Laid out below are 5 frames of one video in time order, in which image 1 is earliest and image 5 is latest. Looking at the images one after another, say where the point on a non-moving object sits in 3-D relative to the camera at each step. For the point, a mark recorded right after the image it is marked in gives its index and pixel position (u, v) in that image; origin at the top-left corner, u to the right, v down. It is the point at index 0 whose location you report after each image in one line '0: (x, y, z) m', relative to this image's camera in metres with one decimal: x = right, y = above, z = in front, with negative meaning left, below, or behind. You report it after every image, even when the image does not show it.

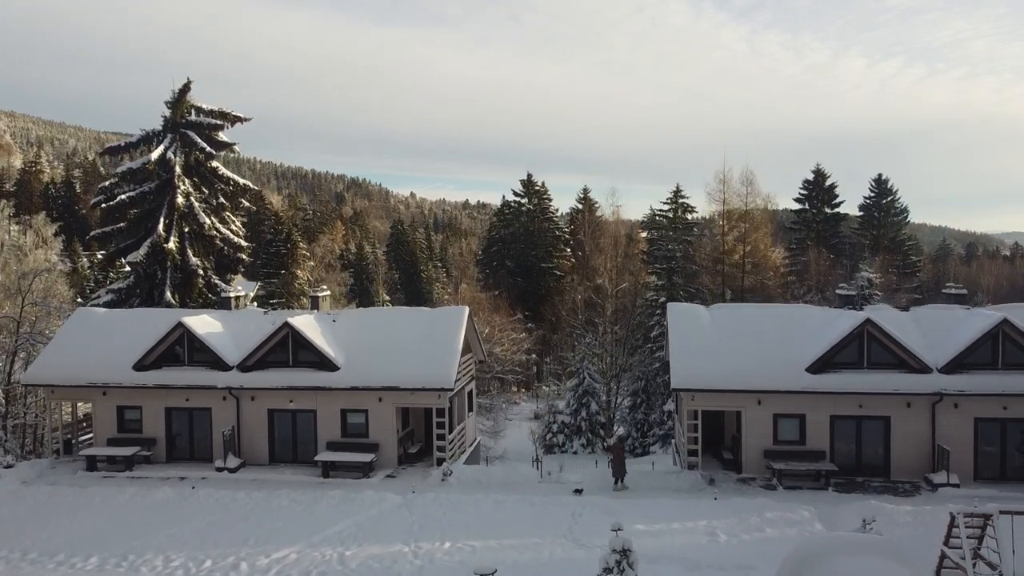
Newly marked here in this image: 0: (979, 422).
0: (+7.2, -2.0, +15.0) m
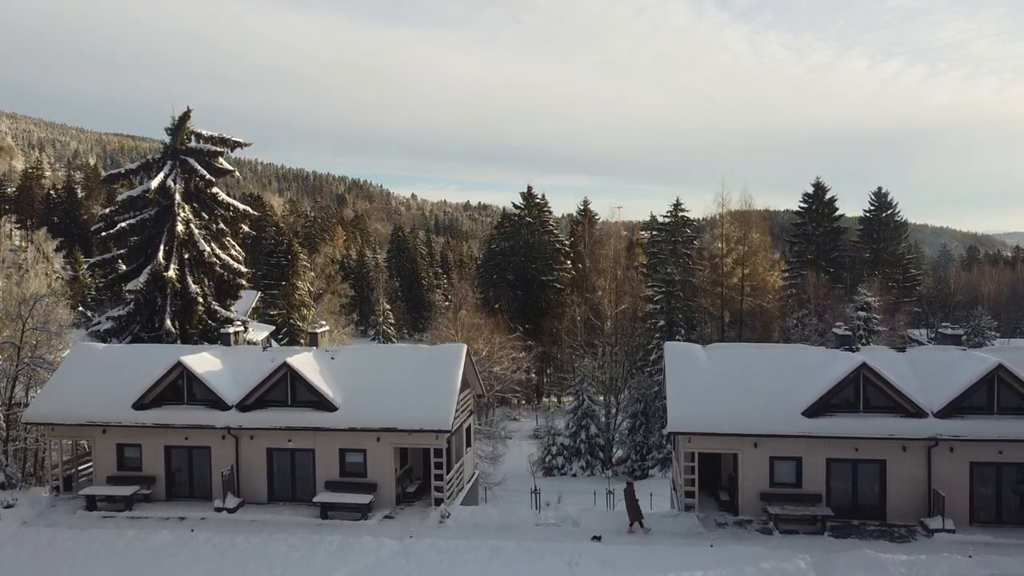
0: (+7.1, -2.7, +15.1) m
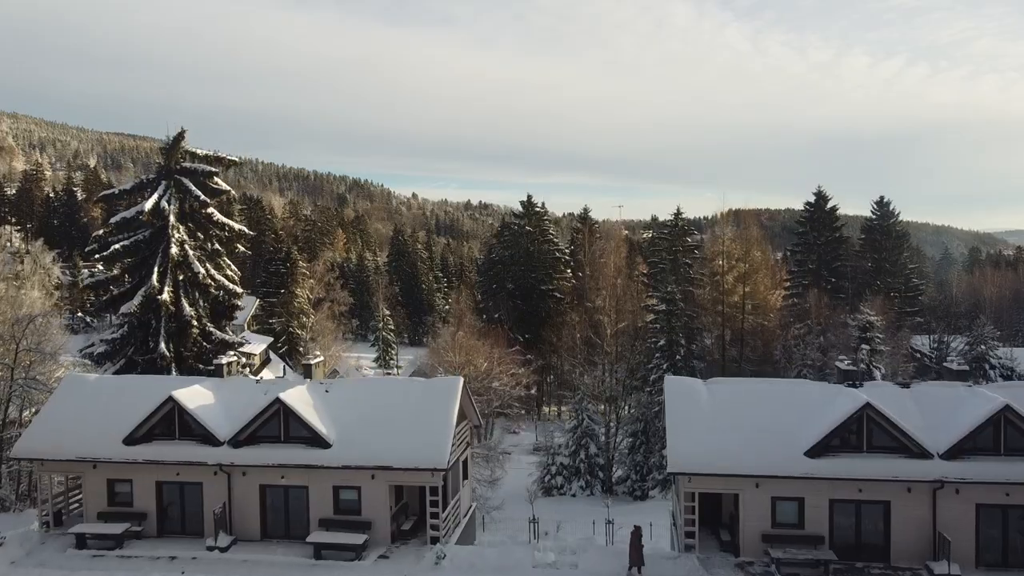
0: (+7.1, -3.3, +14.8) m
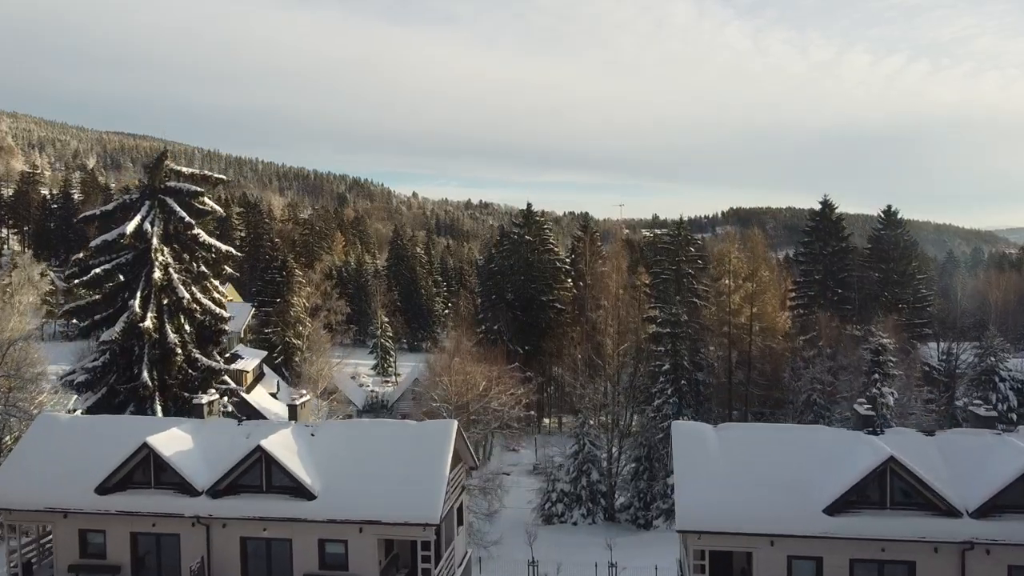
0: (+7.0, -3.9, +13.7) m
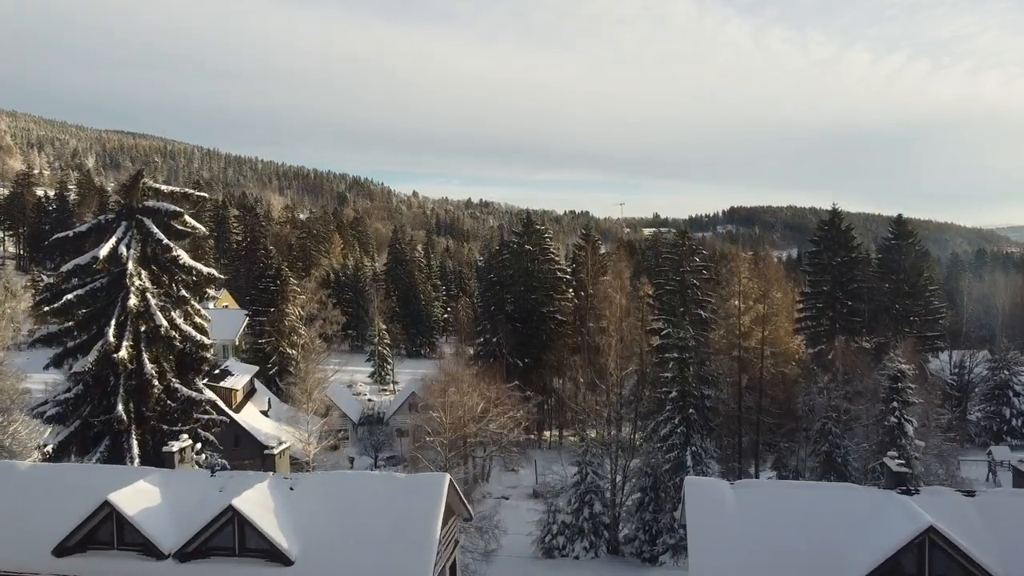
0: (+7.0, -4.6, +12.3) m
